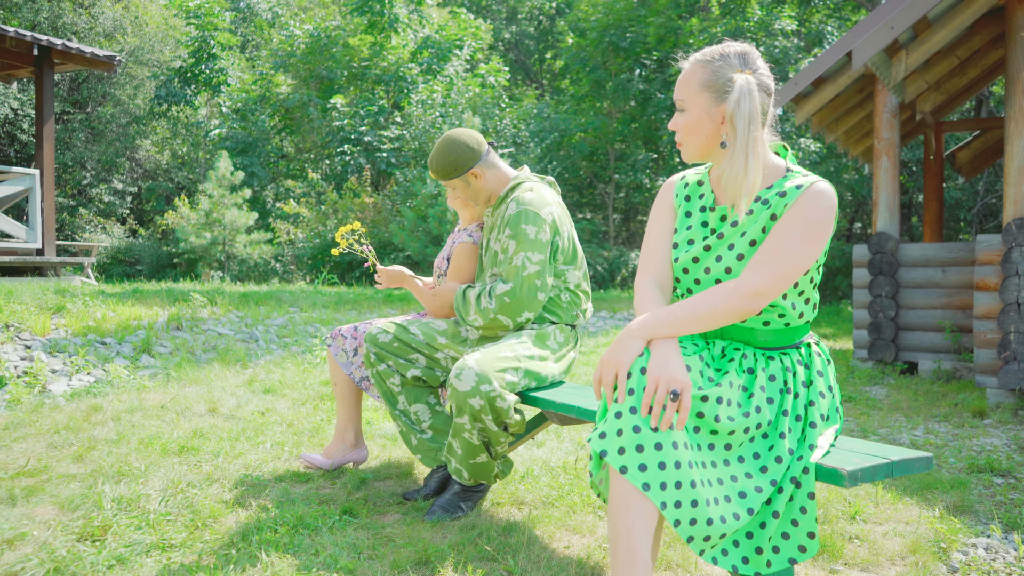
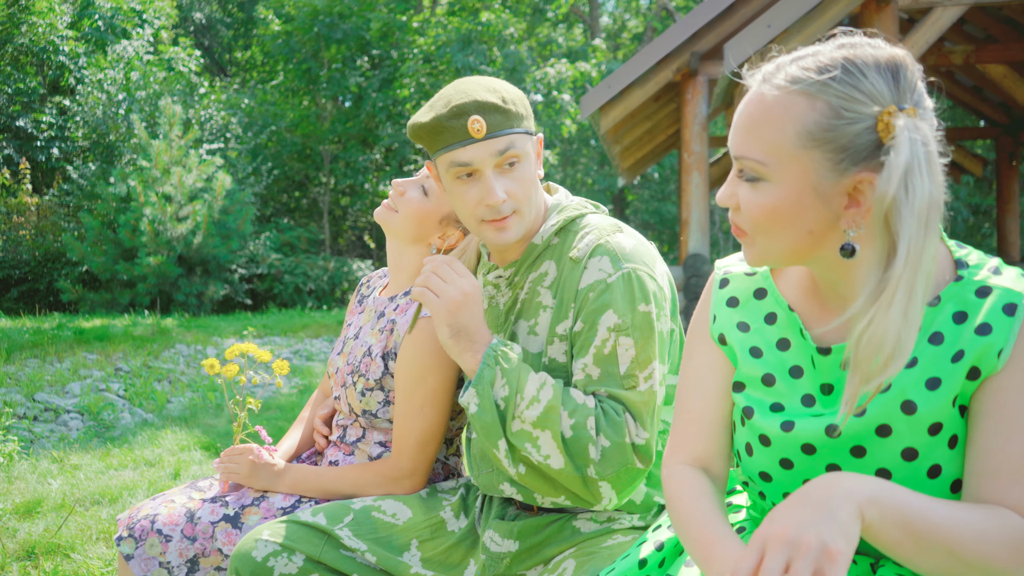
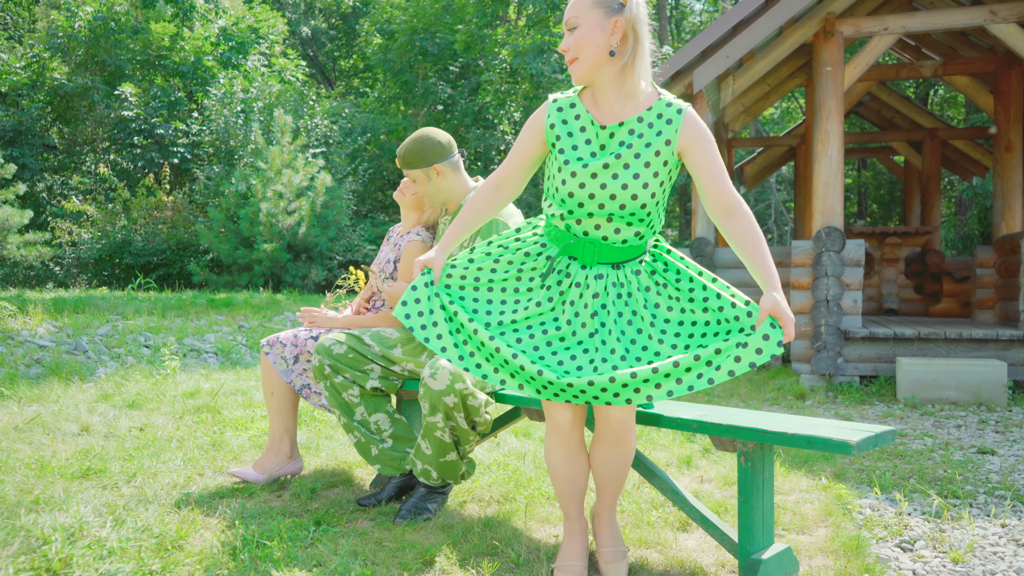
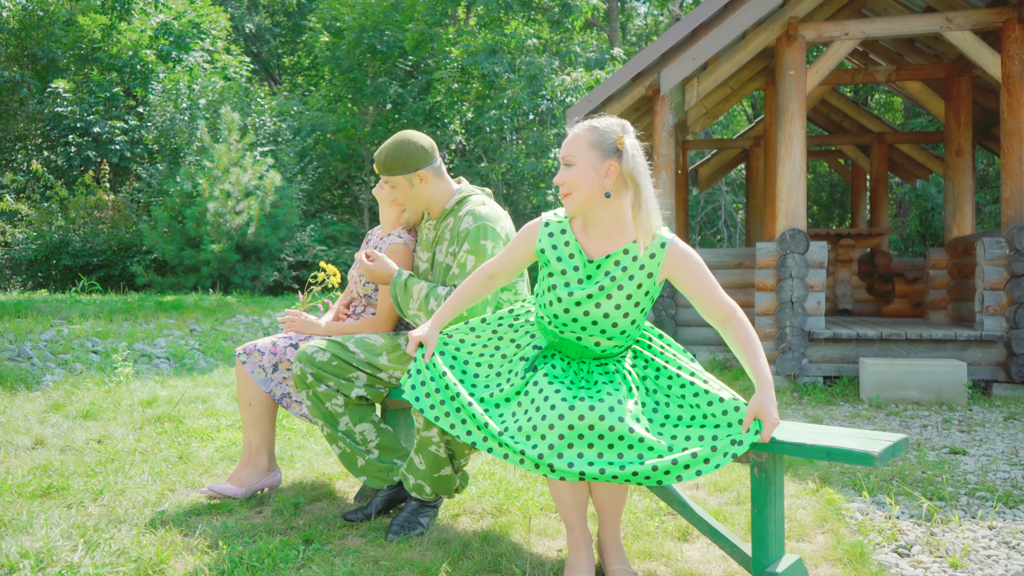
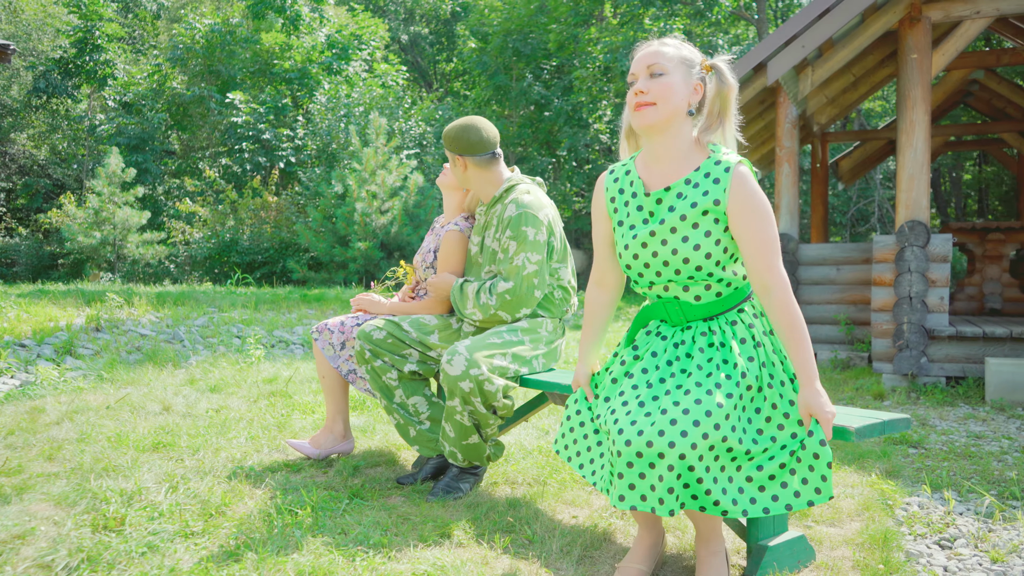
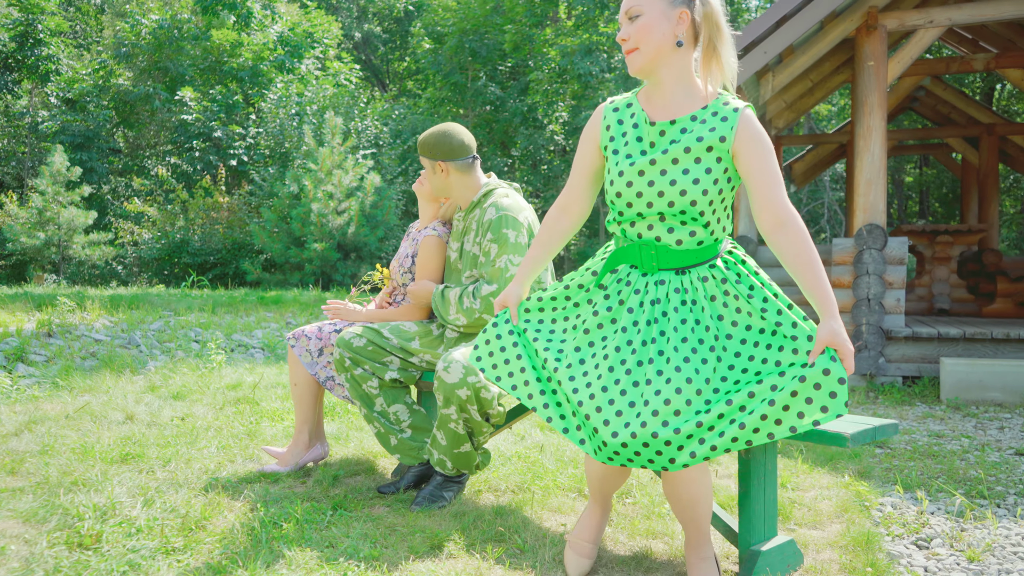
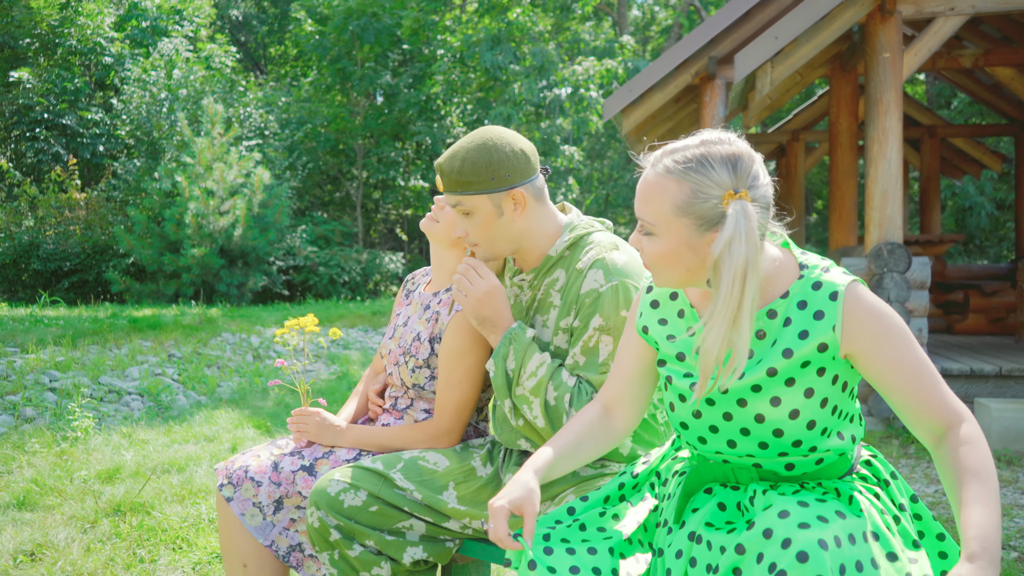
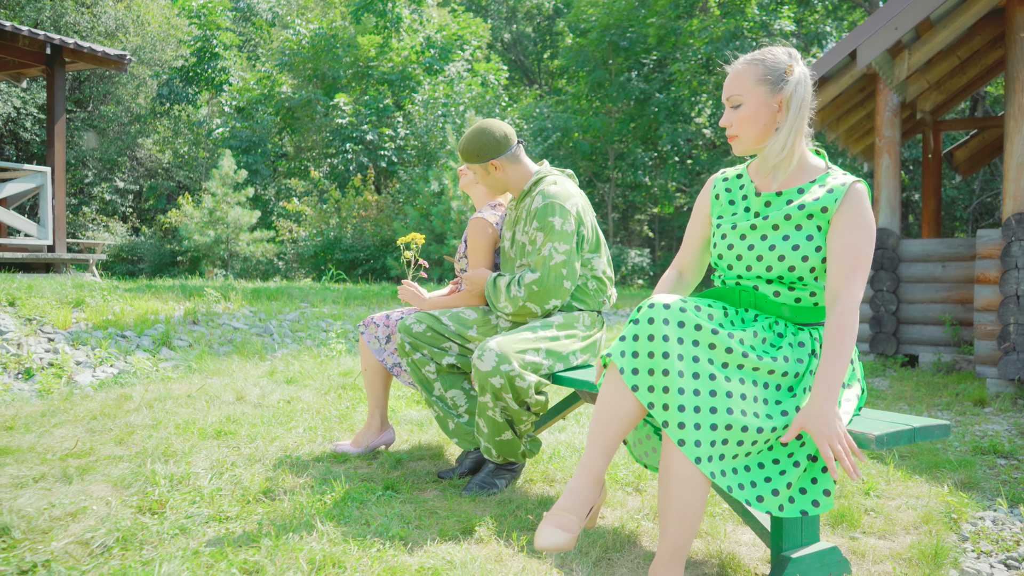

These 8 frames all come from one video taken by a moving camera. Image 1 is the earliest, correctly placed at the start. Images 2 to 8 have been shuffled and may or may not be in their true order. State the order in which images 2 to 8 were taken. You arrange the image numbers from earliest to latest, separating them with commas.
8, 5, 6, 3, 4, 7, 2
